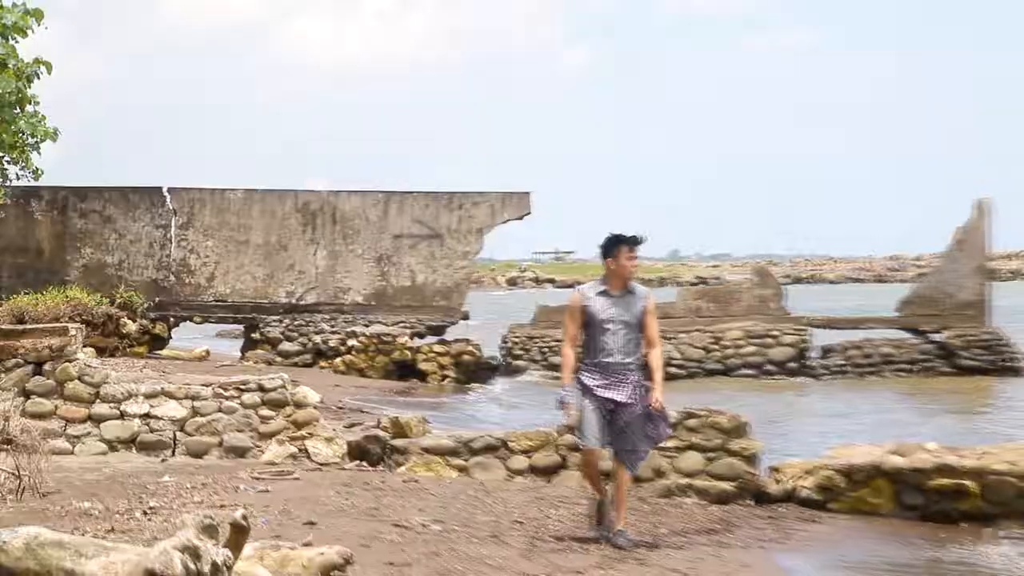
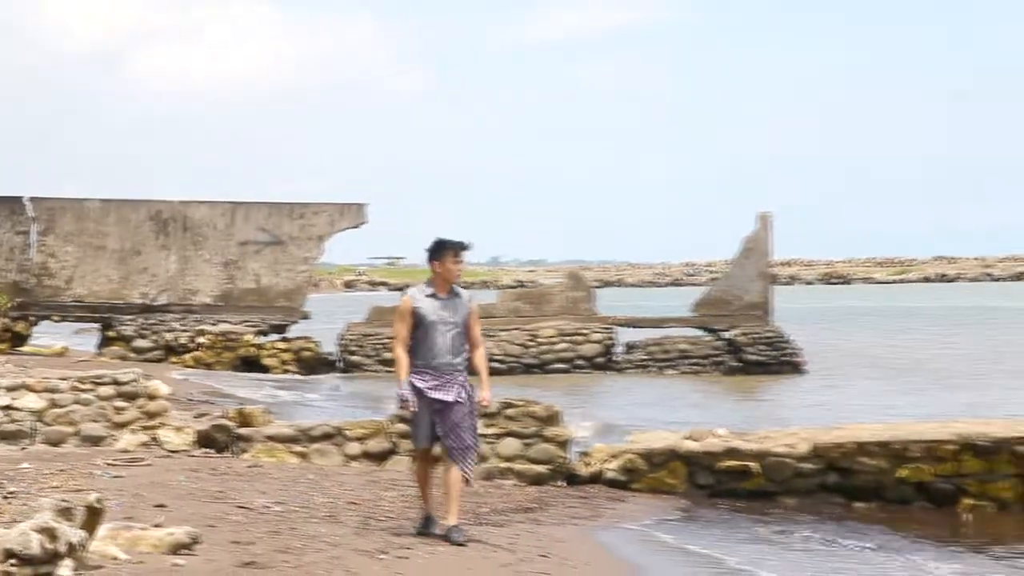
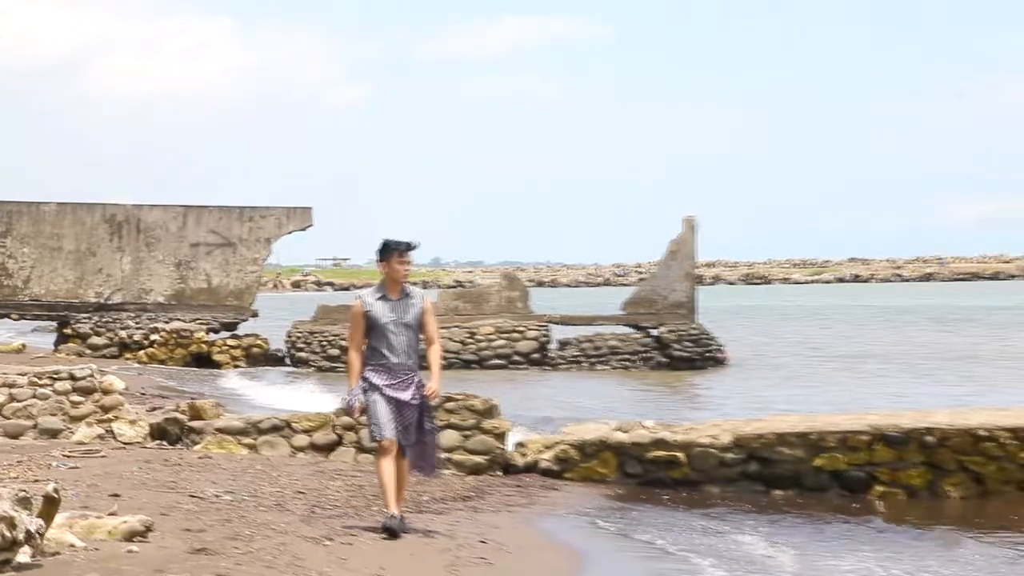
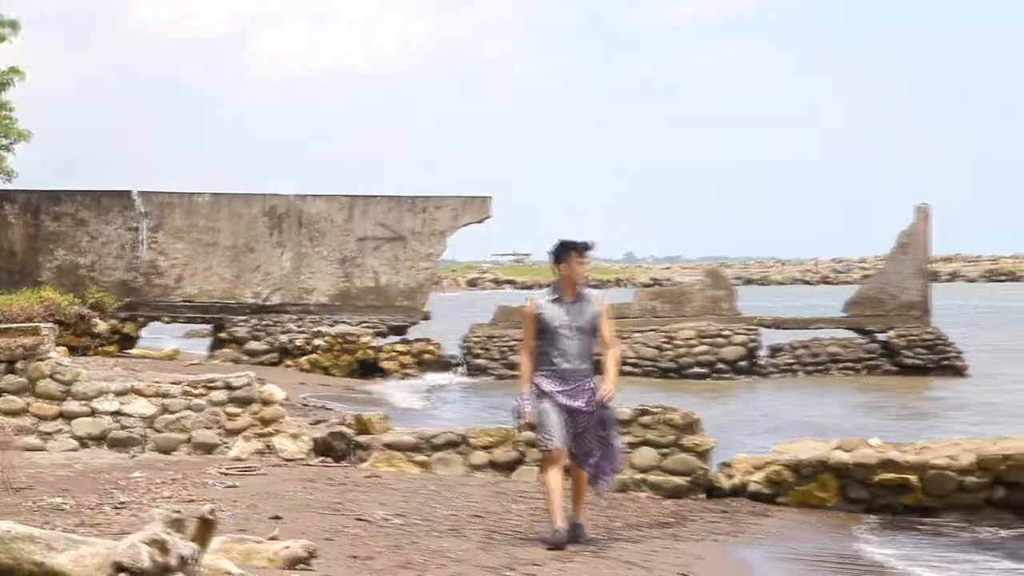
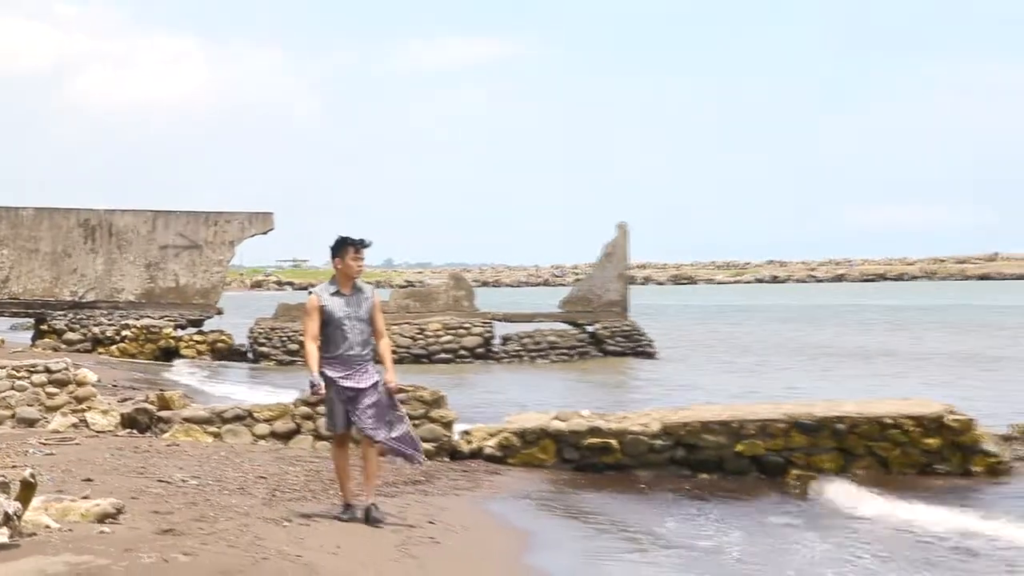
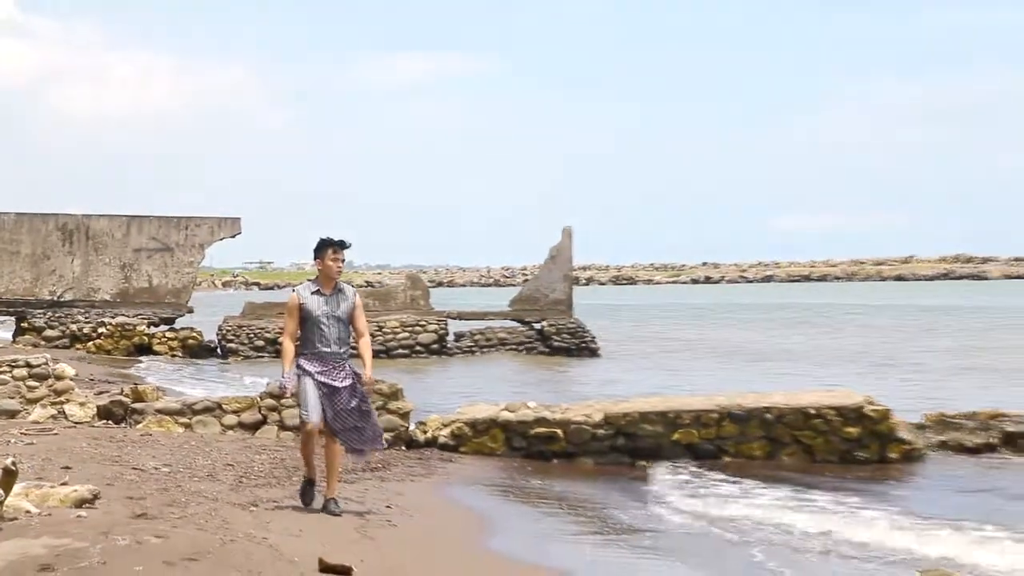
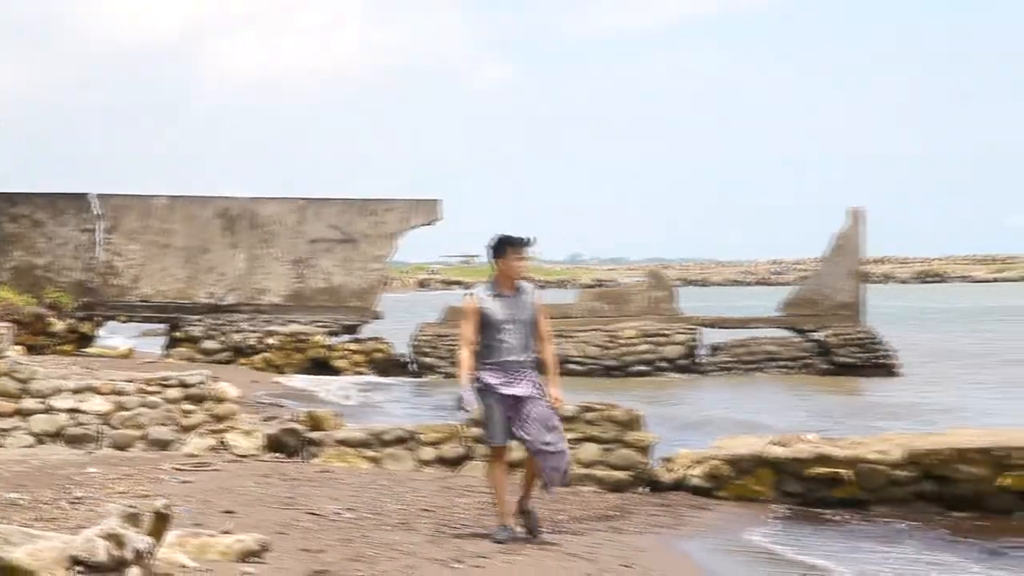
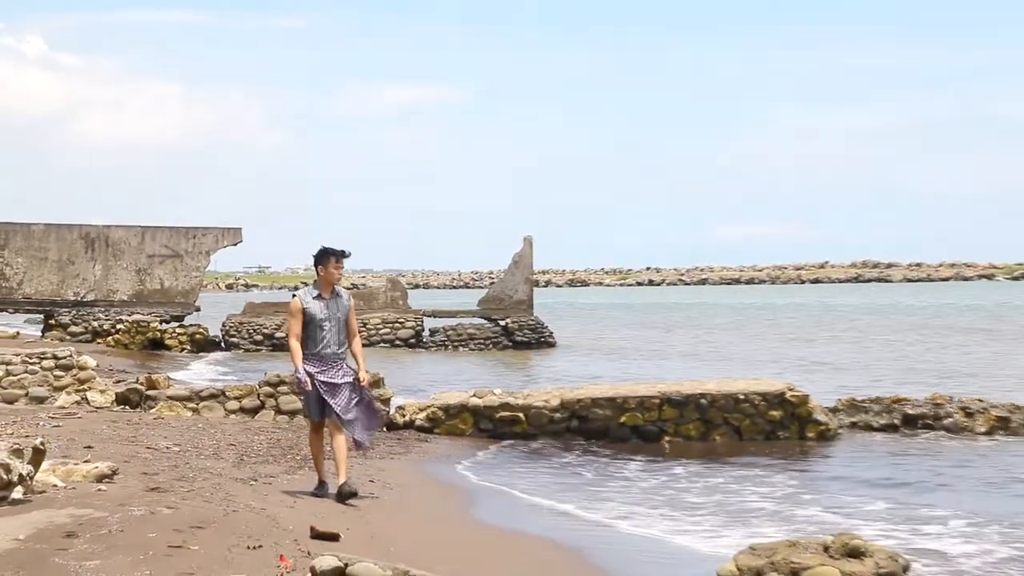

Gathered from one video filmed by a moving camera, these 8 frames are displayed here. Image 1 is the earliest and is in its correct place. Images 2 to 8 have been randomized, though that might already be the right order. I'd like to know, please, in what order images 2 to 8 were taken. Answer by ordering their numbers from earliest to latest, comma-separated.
4, 7, 2, 3, 5, 6, 8
